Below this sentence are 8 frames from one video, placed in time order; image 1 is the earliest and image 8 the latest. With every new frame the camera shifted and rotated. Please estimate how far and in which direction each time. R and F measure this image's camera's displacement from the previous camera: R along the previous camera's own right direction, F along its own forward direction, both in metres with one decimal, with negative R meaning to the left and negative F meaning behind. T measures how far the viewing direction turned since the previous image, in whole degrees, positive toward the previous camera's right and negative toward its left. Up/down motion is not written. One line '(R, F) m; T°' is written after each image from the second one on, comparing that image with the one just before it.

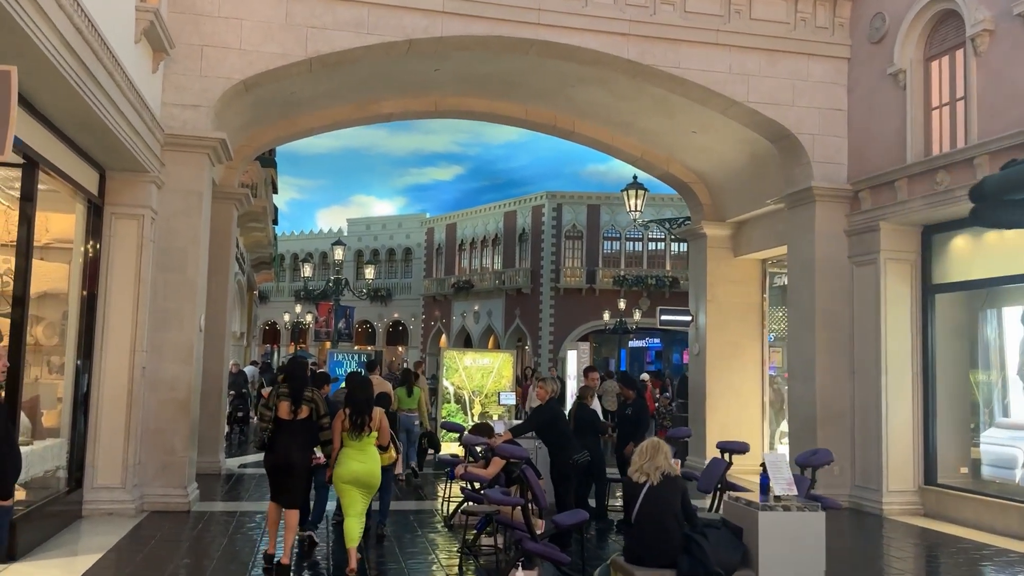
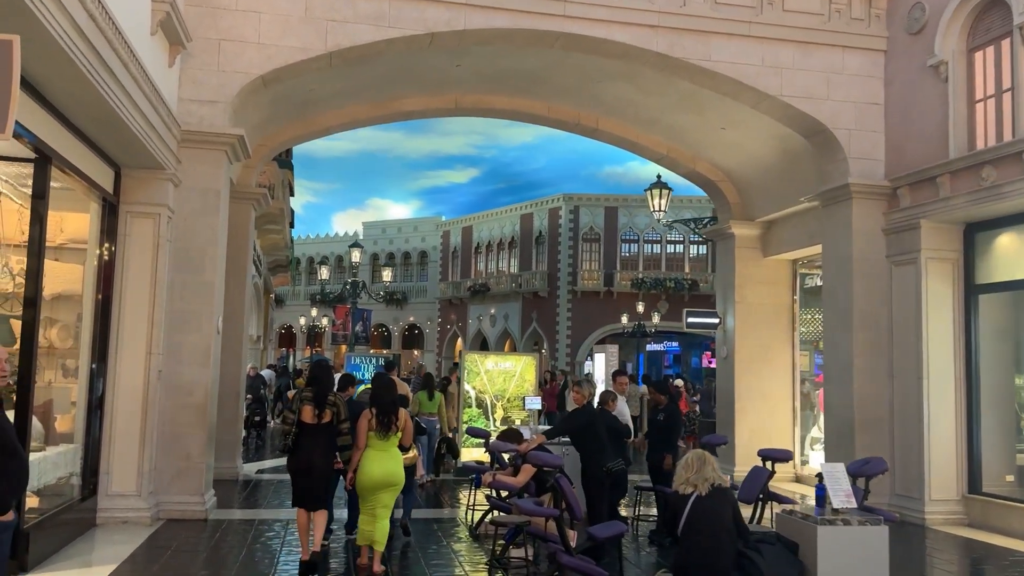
(-0.1, +0.3) m; -1°
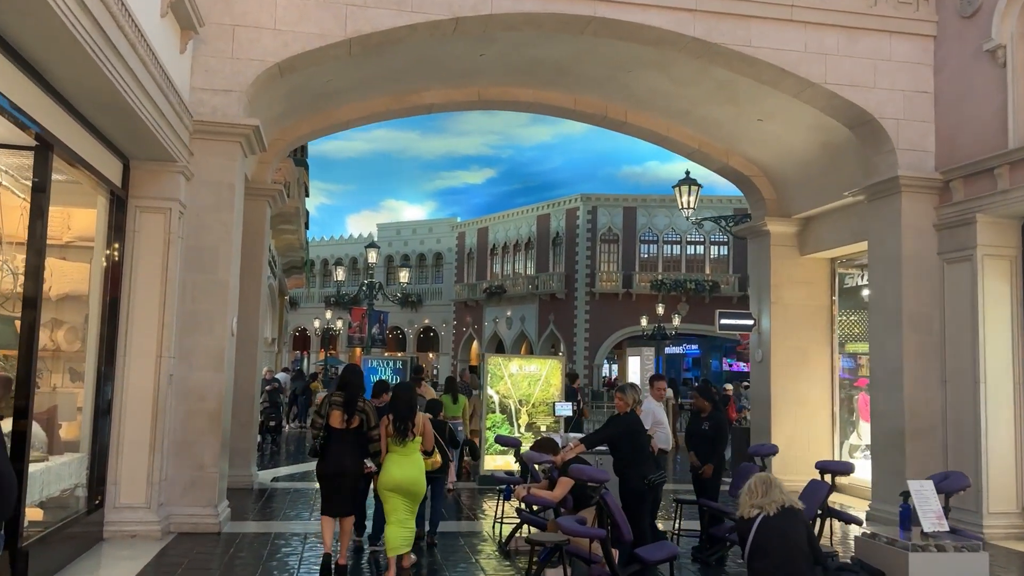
(-0.2, +0.5) m; -1°
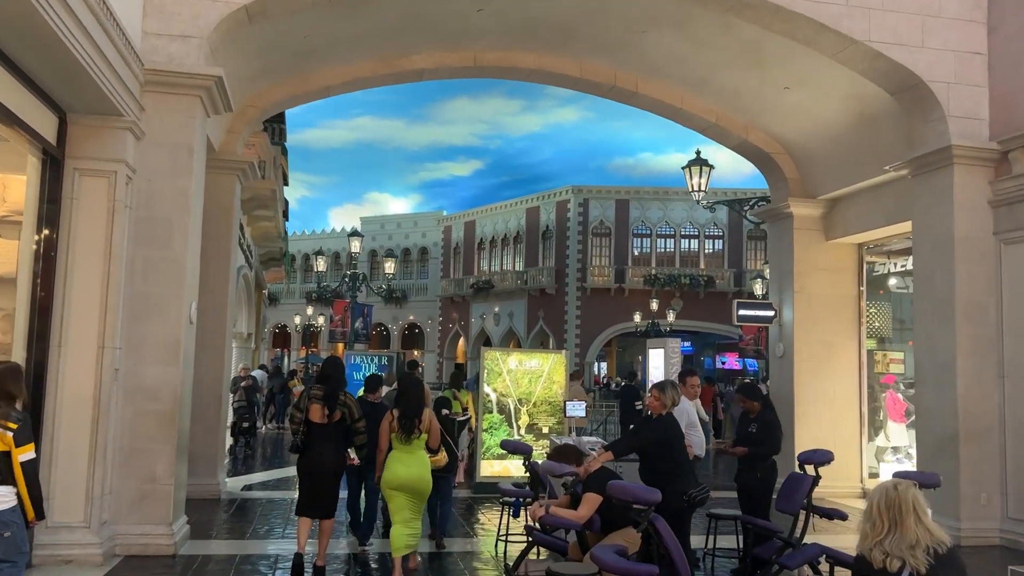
(-0.2, +1.1) m; +1°
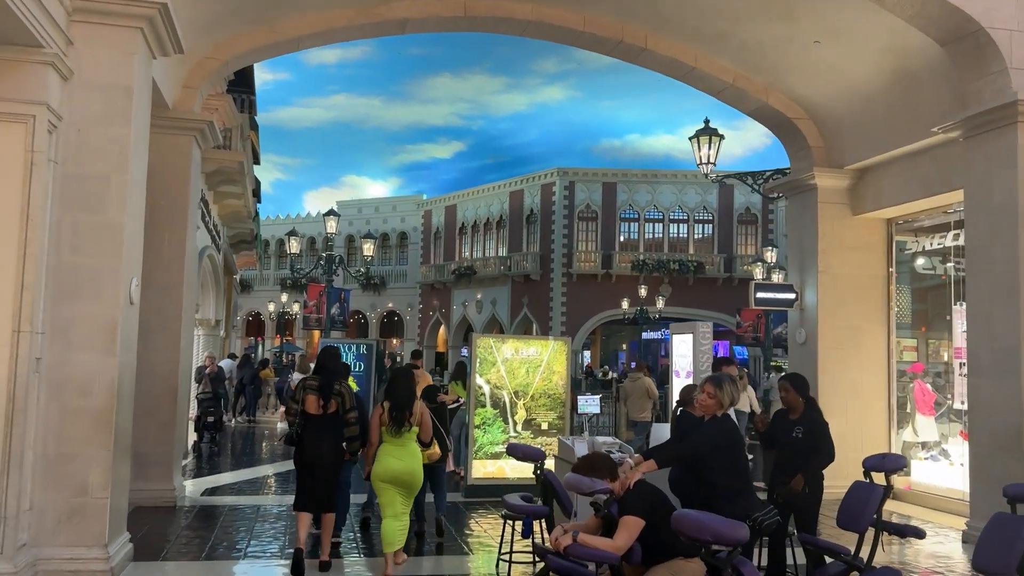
(-0.2, +1.1) m; +2°
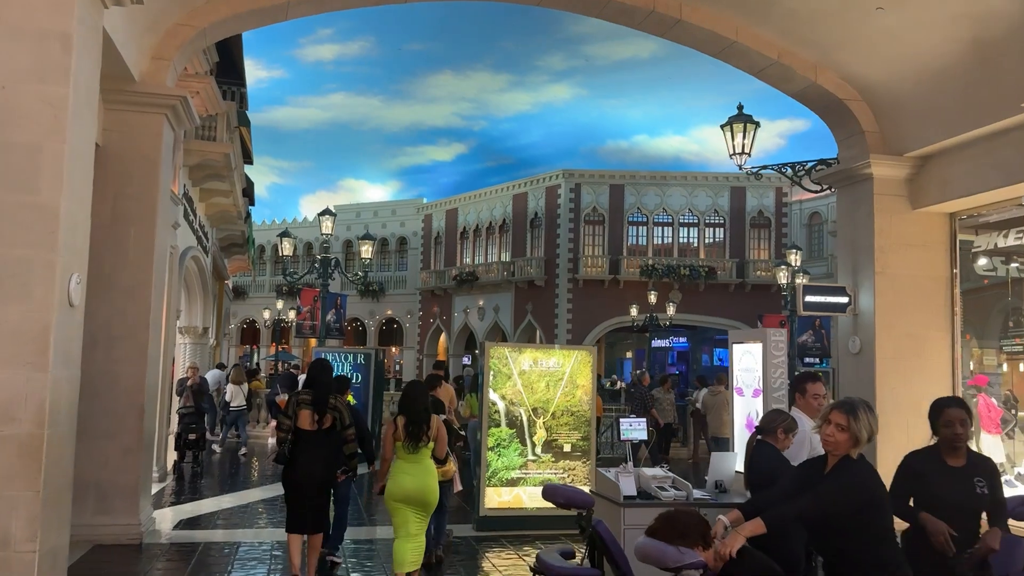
(-0.2, +1.1) m; 0°
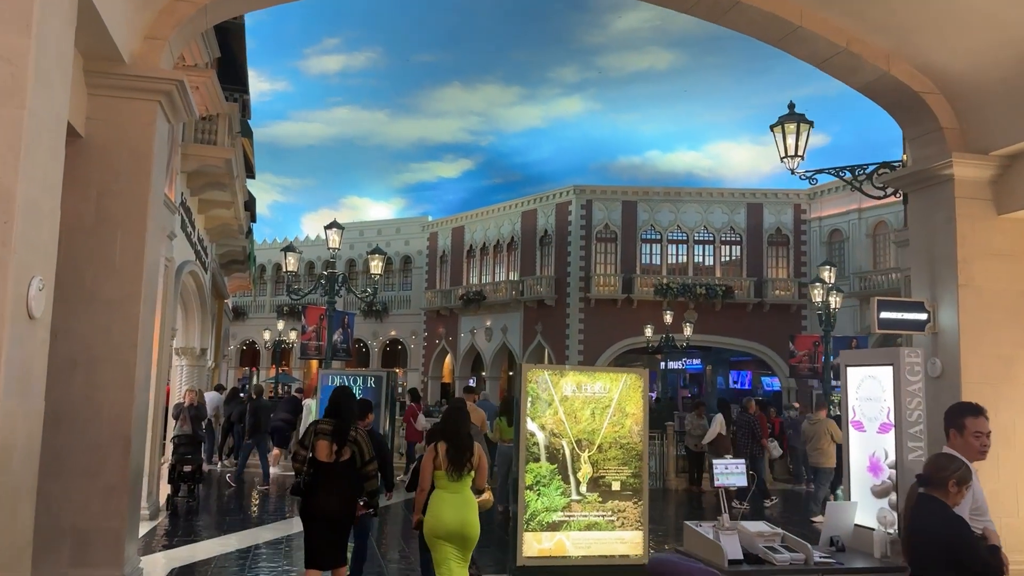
(-0.4, +1.0) m; 0°
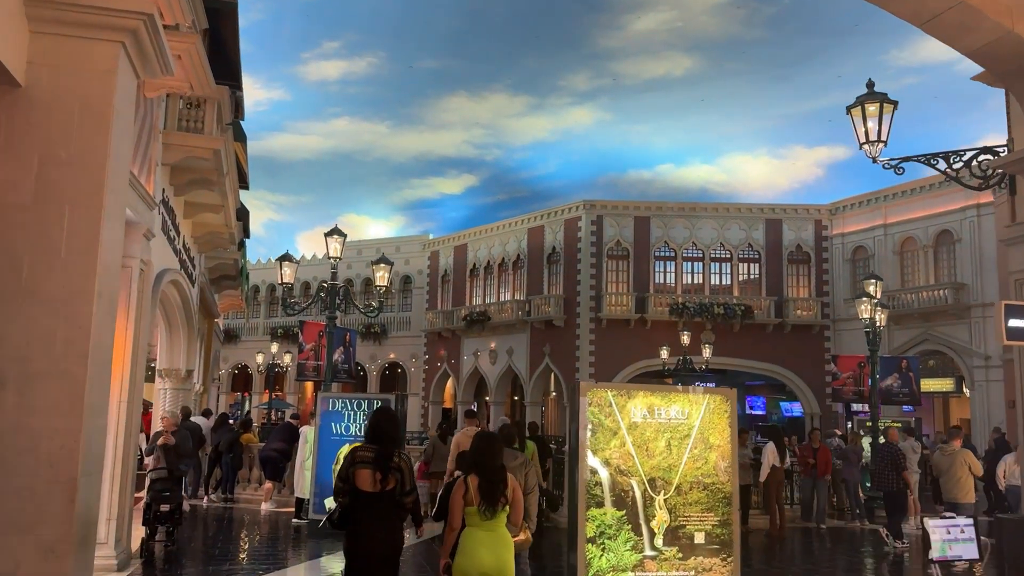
(-0.4, +1.4) m; 0°
